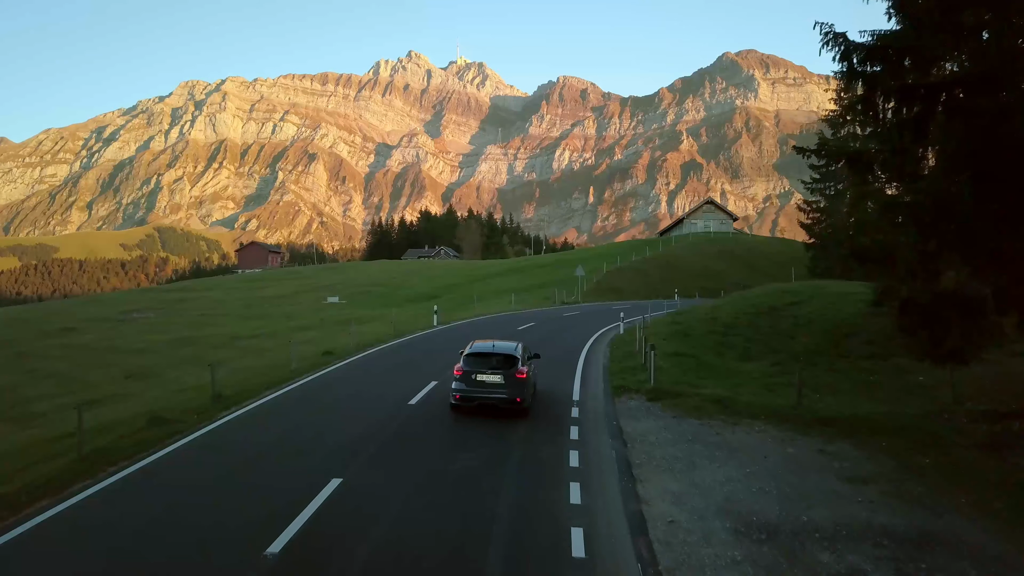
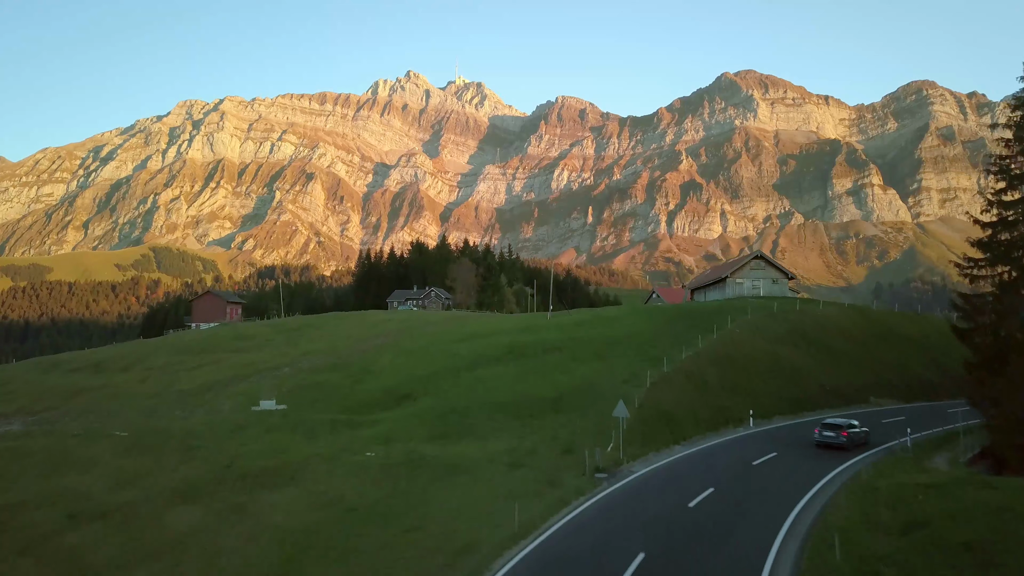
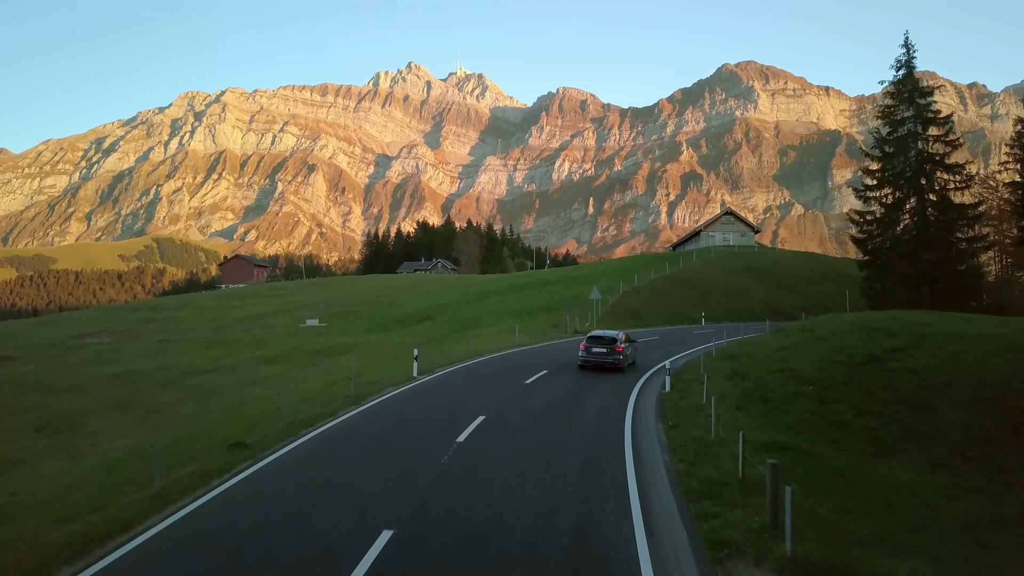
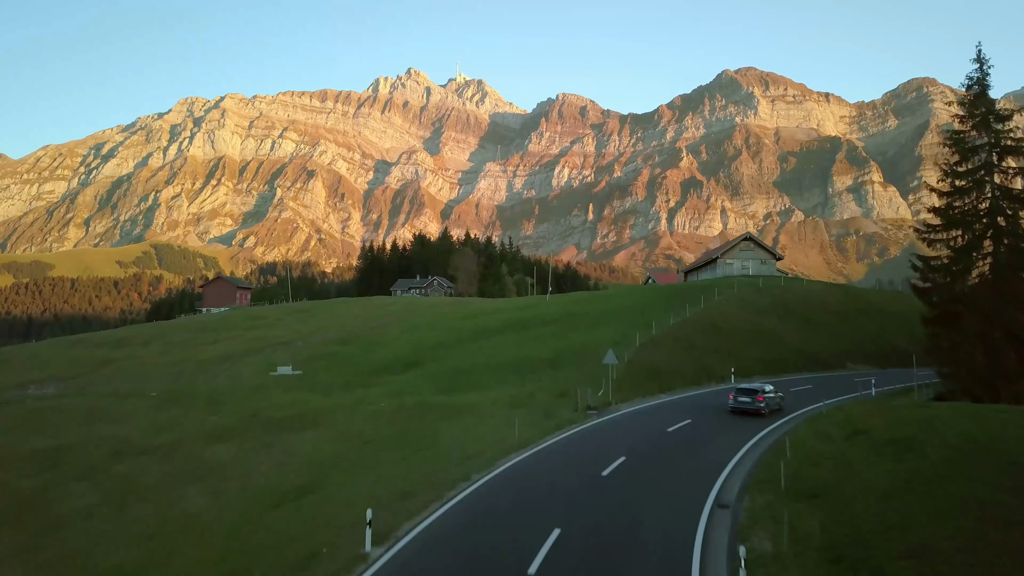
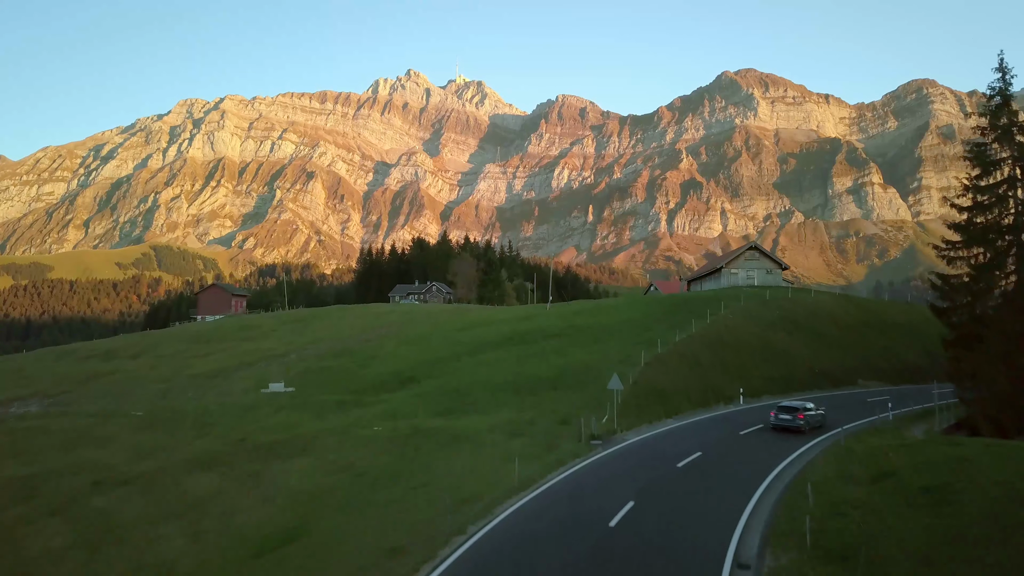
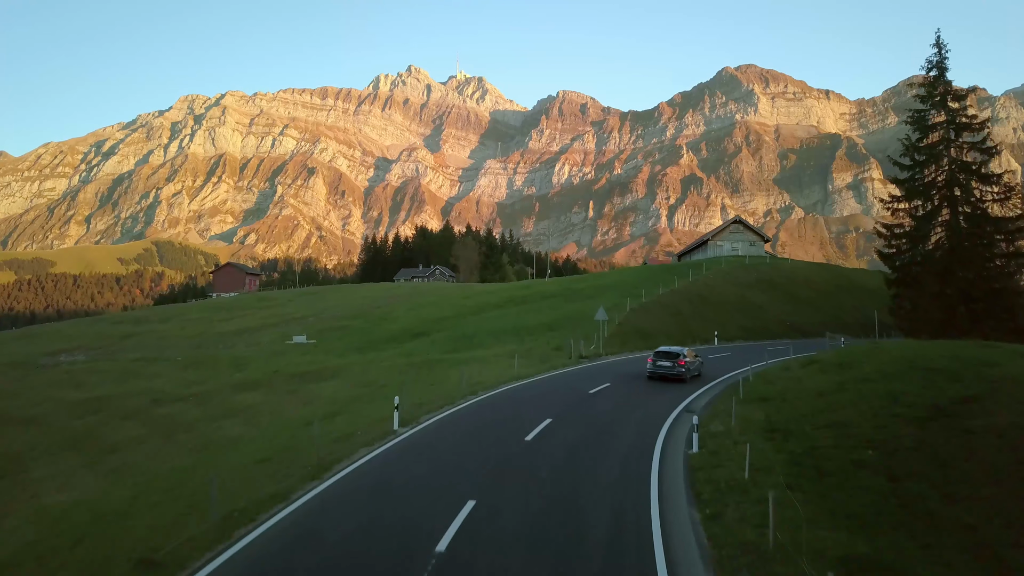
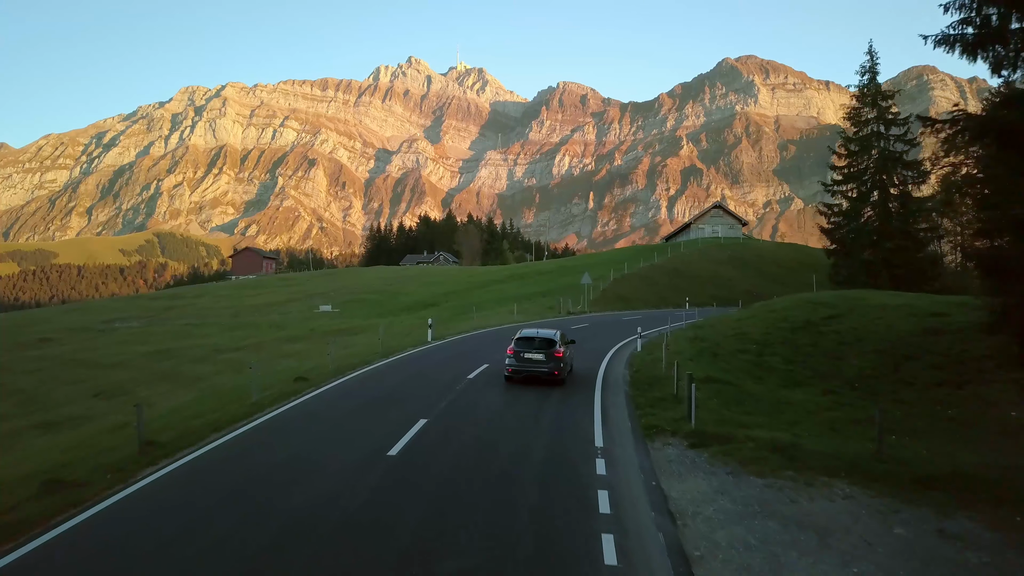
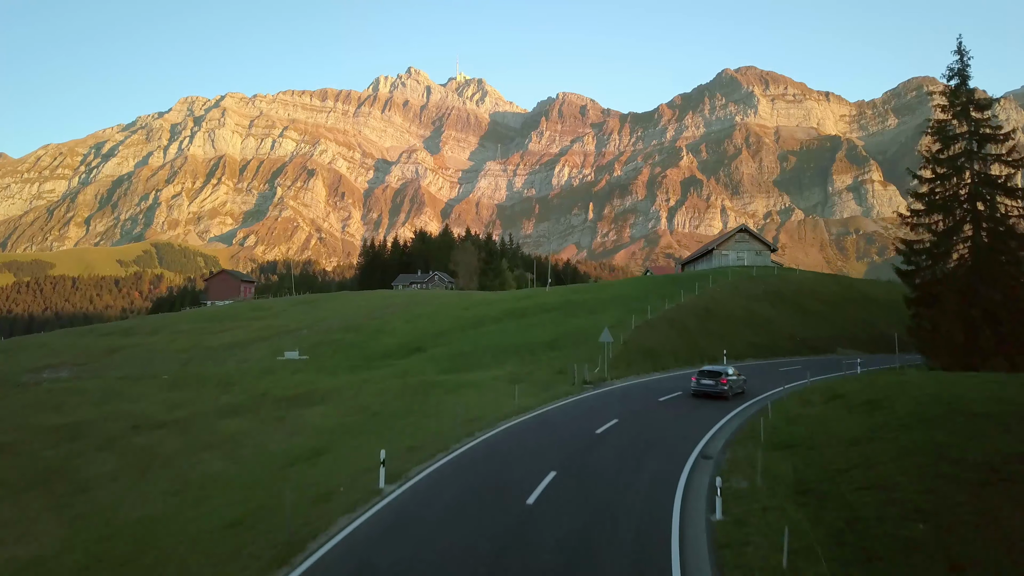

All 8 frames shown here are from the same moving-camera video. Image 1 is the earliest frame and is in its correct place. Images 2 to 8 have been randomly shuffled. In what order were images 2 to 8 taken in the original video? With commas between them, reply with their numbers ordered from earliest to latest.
7, 3, 6, 8, 4, 5, 2
